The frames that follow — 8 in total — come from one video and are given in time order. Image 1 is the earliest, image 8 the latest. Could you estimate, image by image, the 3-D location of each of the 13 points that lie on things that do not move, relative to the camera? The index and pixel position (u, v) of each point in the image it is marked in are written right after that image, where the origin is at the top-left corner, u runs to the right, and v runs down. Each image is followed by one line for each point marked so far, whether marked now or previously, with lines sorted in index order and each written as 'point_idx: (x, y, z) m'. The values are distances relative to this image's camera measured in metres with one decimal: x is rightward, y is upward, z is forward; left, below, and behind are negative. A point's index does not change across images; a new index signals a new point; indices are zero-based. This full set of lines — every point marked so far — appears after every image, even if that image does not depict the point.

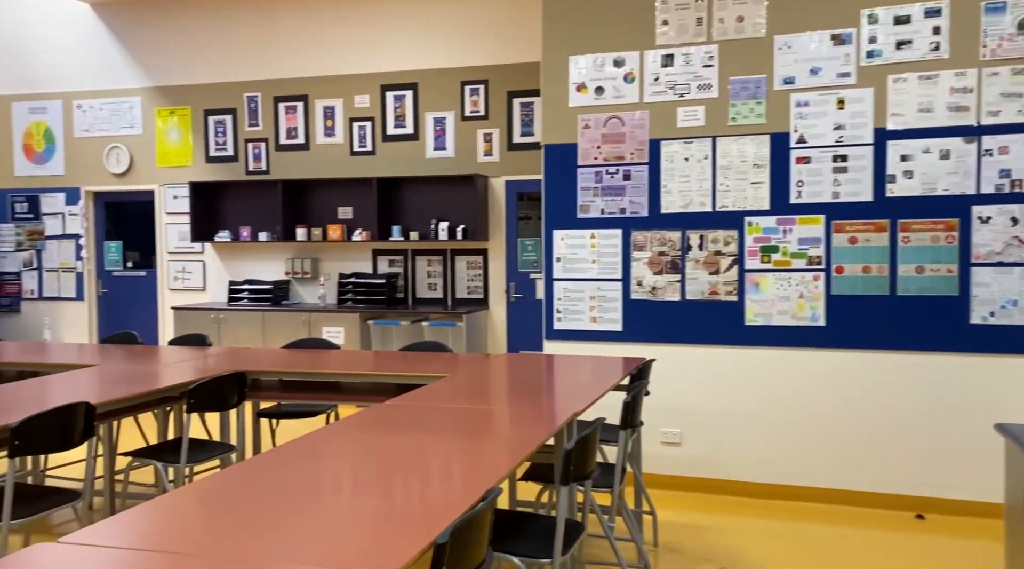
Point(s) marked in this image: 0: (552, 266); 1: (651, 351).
0: (+0.2, +0.1, +5.6) m
1: (+0.8, -0.4, +5.5) m
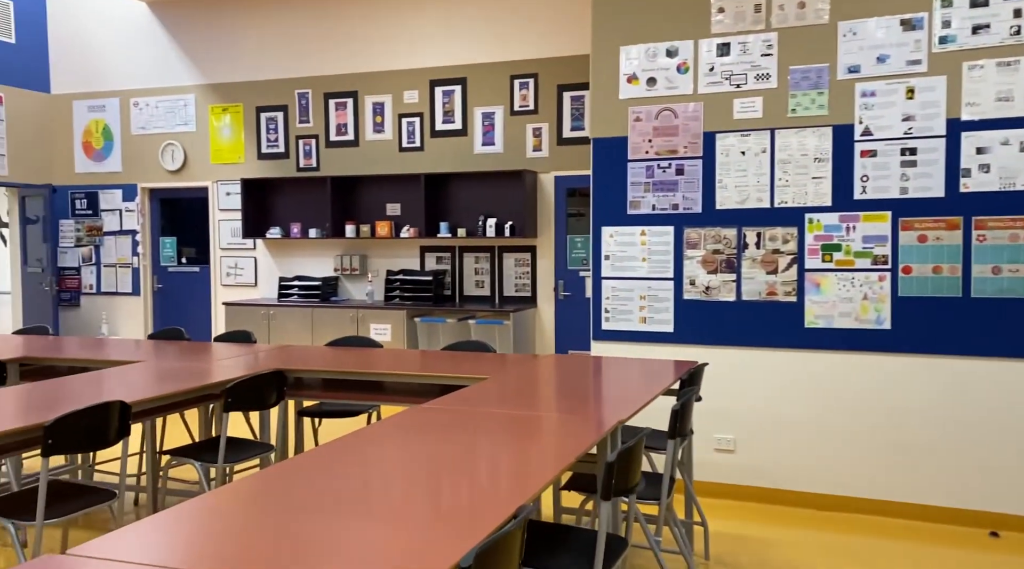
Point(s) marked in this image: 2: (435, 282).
0: (+0.5, +0.1, +5.4) m
1: (+1.1, -0.4, +5.3) m
2: (-0.6, 0.0, +7.4) m
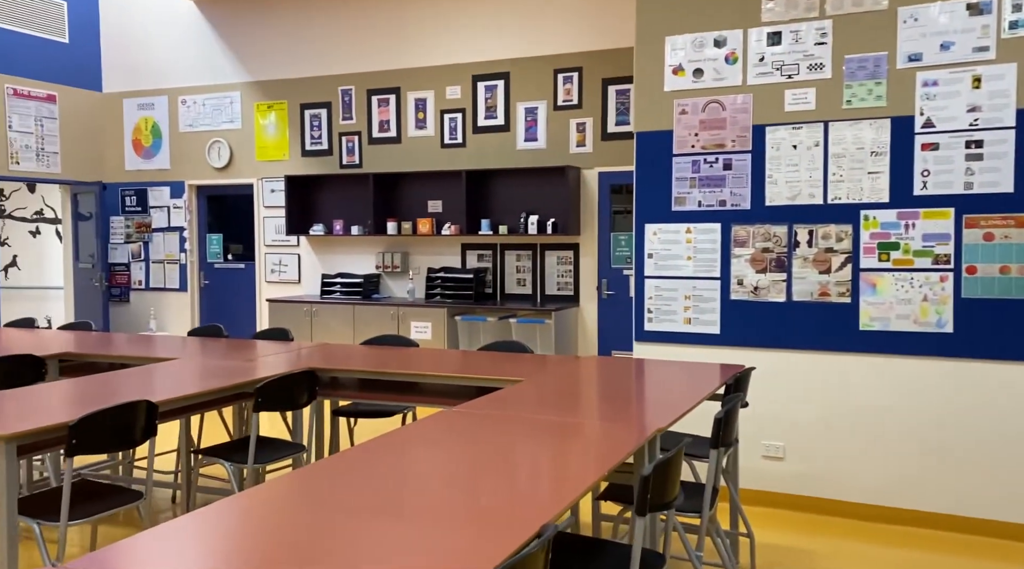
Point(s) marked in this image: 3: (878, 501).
0: (+0.7, +0.1, +5.3) m
1: (+1.3, -0.4, +5.1) m
2: (-0.3, 0.0, +7.3) m
3: (+1.9, -1.1, +4.8) m
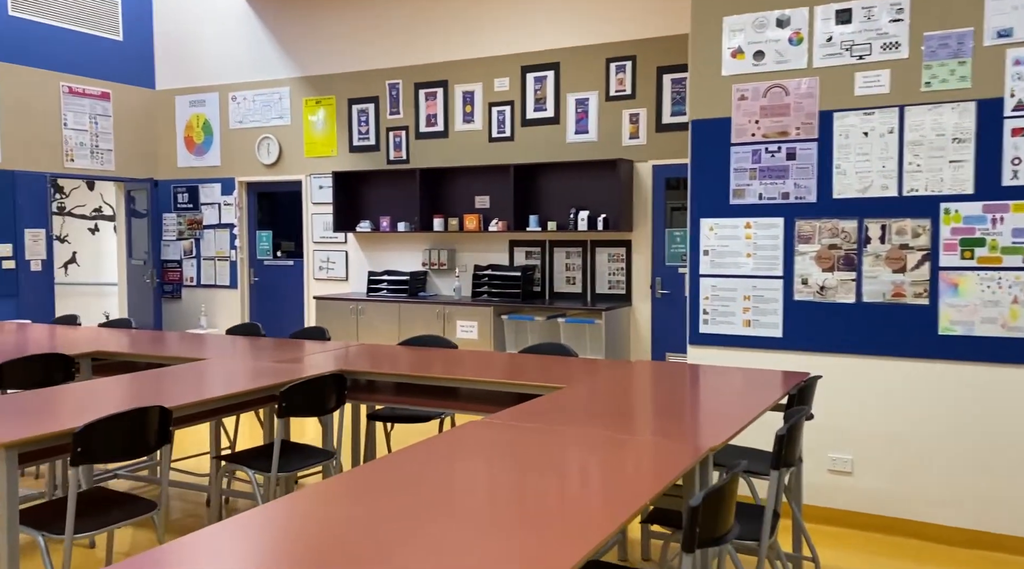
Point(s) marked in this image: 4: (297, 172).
0: (+1.0, +0.1, +4.9) m
1: (+1.5, -0.4, +4.7) m
2: (+0.1, 0.0, +7.0) m
3: (+2.1, -1.1, +4.5) m
4: (-2.0, +1.0, +8.6) m
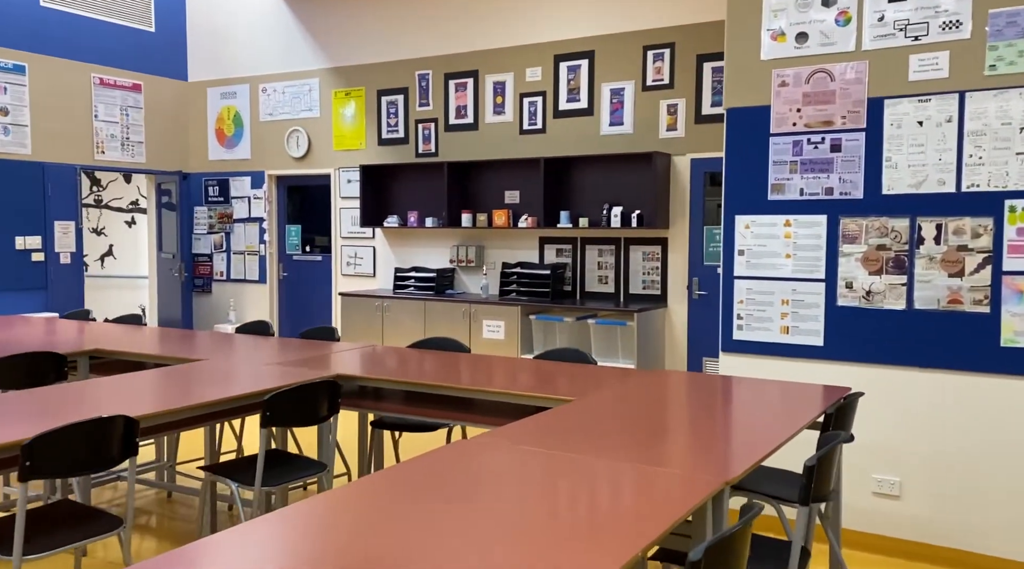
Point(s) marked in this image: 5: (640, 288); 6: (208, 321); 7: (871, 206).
0: (+1.1, +0.1, +4.6) m
1: (+1.6, -0.4, +4.4) m
2: (+0.3, +0.1, +6.7) m
3: (+2.2, -1.1, +4.1) m
4: (-1.7, +1.1, +8.3) m
5: (+0.9, 0.0, +6.7) m
6: (-3.0, -0.4, +9.3) m
7: (+1.6, +0.4, +4.3) m
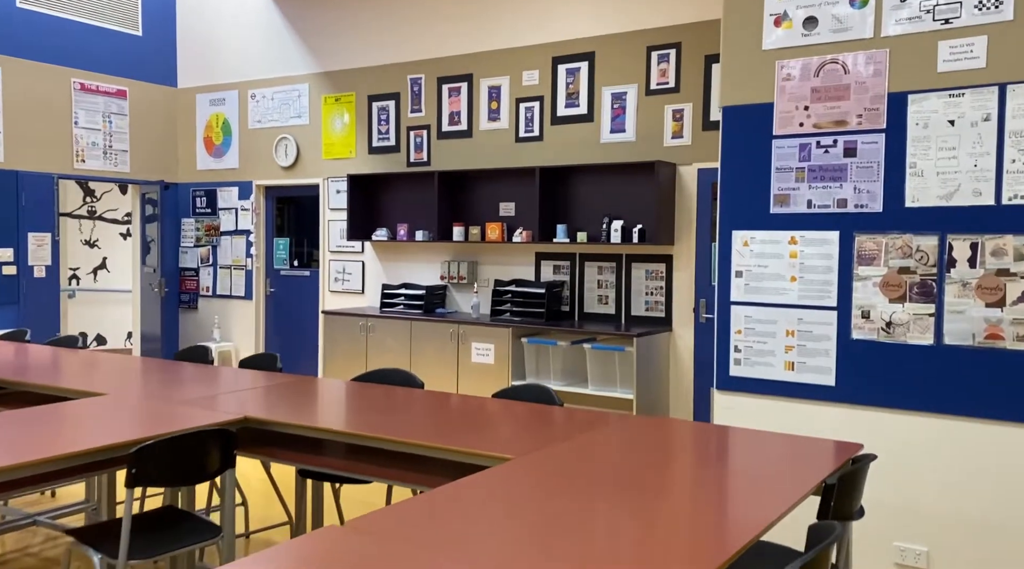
0: (+1.0, 0.0, +4.0) m
1: (+1.5, -0.5, +3.8) m
2: (+0.2, -0.1, +6.2) m
3: (+2.0, -1.2, +3.4) m
4: (-1.7, +0.9, +7.9) m
5: (+0.9, -0.2, +6.1) m
6: (-3.0, -0.5, +8.8) m
7: (+1.5, +0.3, +3.7) m
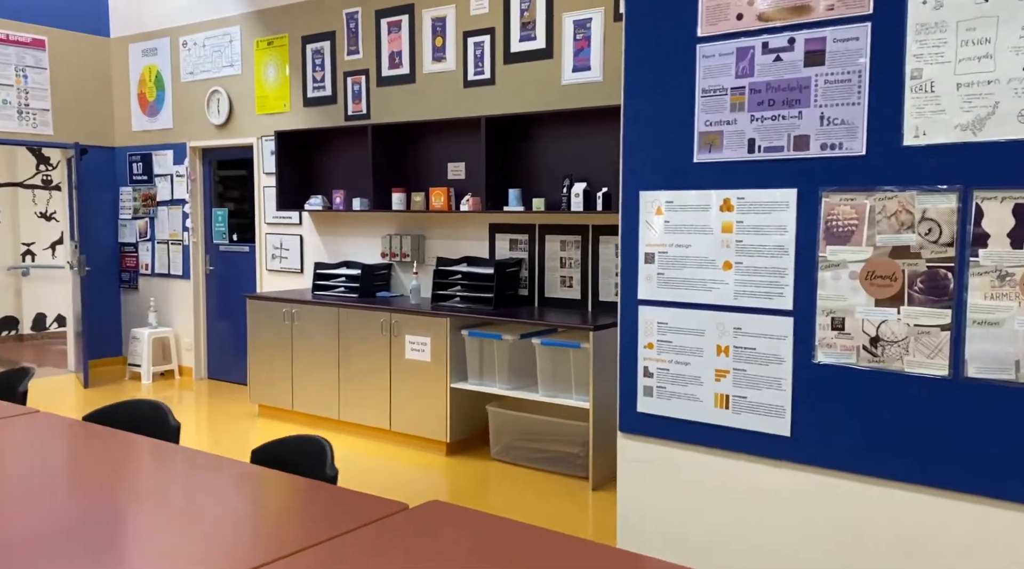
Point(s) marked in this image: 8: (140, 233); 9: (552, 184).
0: (+0.5, +0.1, +2.8) m
1: (+1.0, -0.5, +2.5) m
2: (-0.1, 0.0, +5.0) m
3: (+1.5, -1.2, +2.2) m
4: (-1.9, +1.1, +6.8) m
5: (+0.5, 0.0, +4.9) m
6: (-3.1, -0.3, +7.8) m
7: (+1.0, +0.3, +2.4) m
8: (-3.0, +0.4, +7.7) m
9: (+0.2, +0.6, +5.1) m
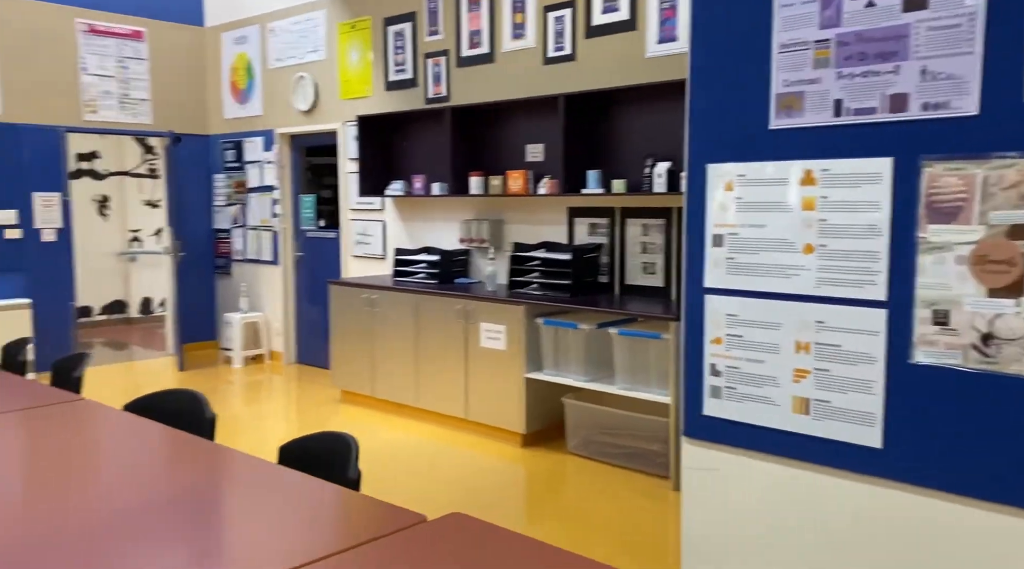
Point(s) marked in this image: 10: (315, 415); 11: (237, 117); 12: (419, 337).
0: (+0.7, +0.1, +2.5) m
1: (+1.2, -0.4, +2.2) m
2: (+0.3, +0.1, +4.7) m
3: (+1.6, -1.2, +1.8) m
4: (-1.3, +1.2, +6.7) m
5: (+0.9, 0.0, +4.6) m
6: (-2.4, -0.2, +7.9) m
7: (+1.1, +0.3, +2.1) m
8: (-2.3, +0.5, +7.7) m
9: (+0.6, +0.6, +4.8) m
10: (-1.2, -0.8, +5.6) m
11: (-2.2, +1.4, +7.6) m
12: (-0.5, -0.3, +5.3) m
